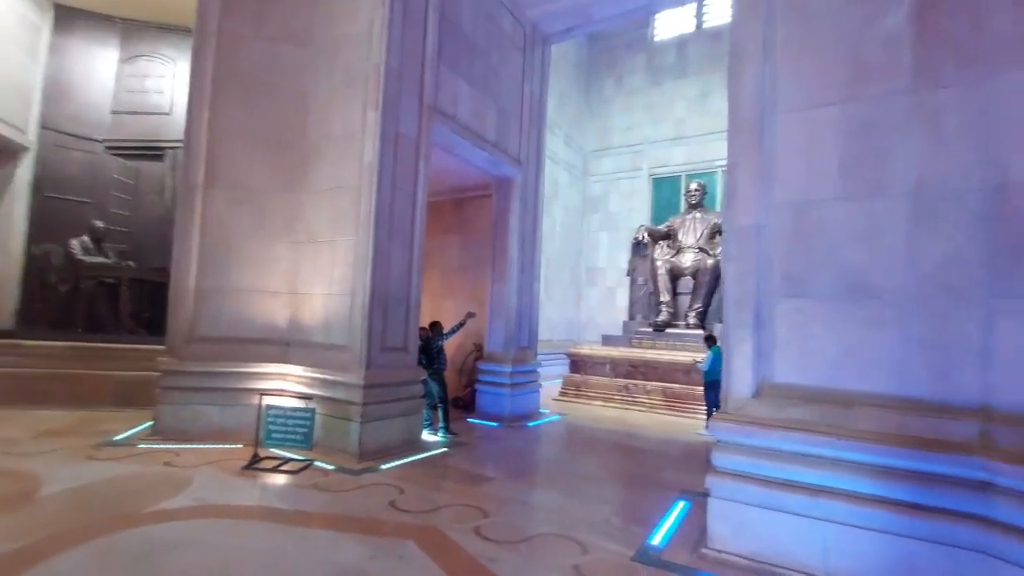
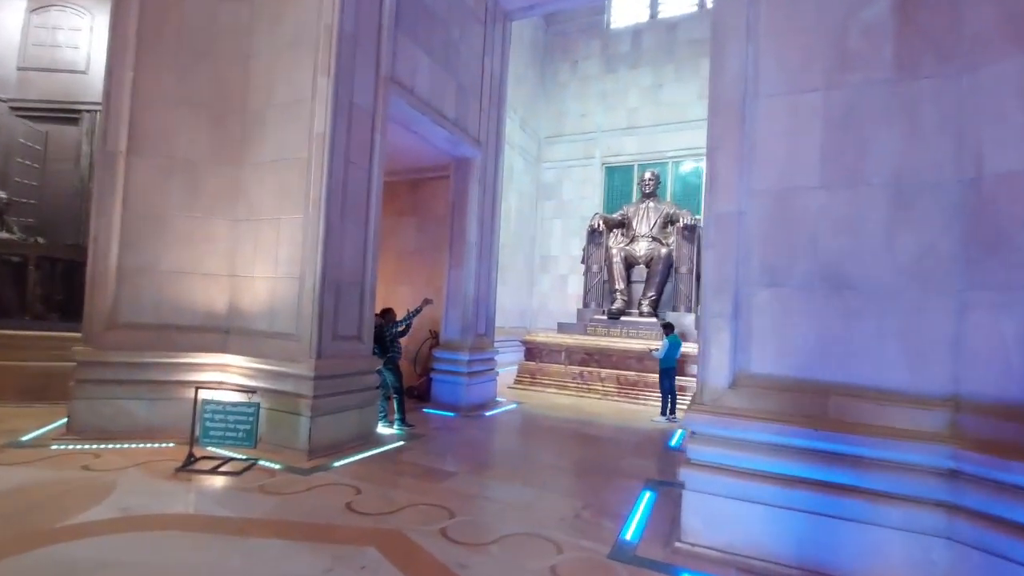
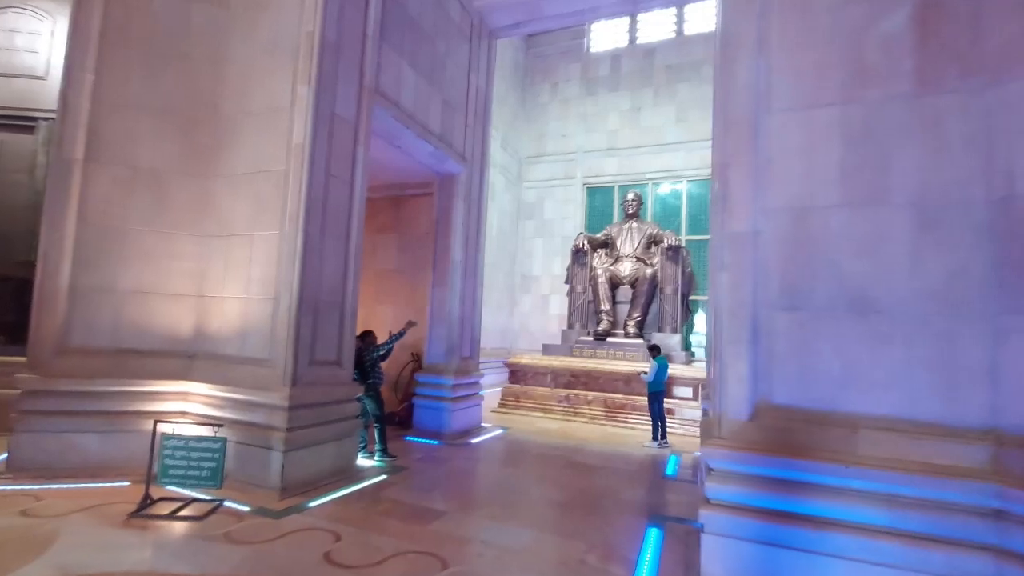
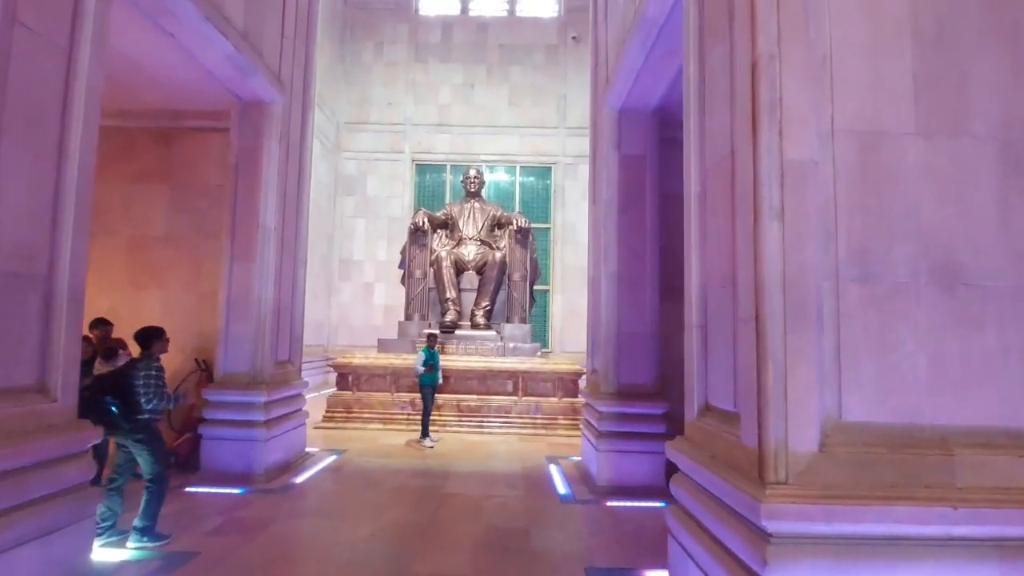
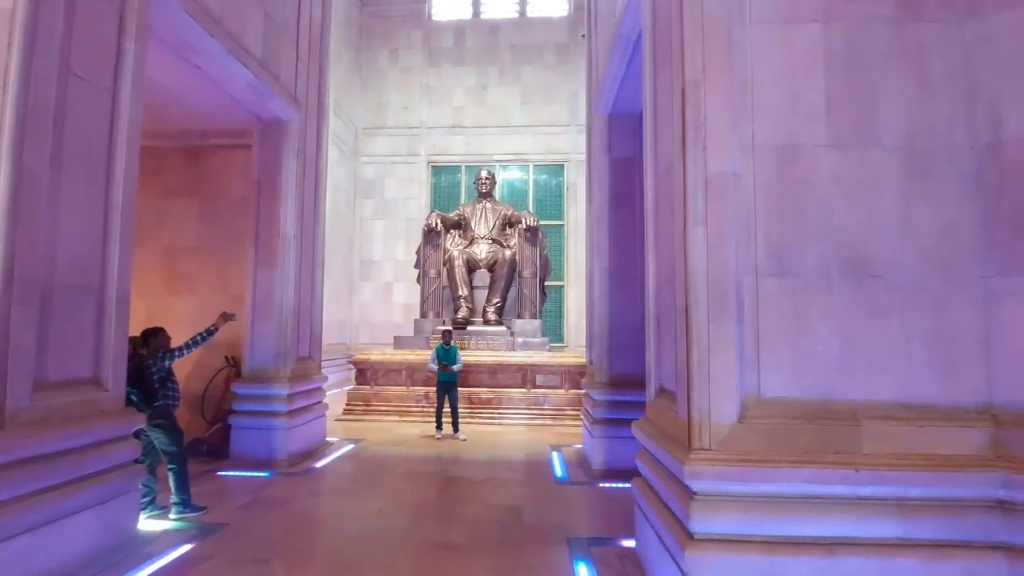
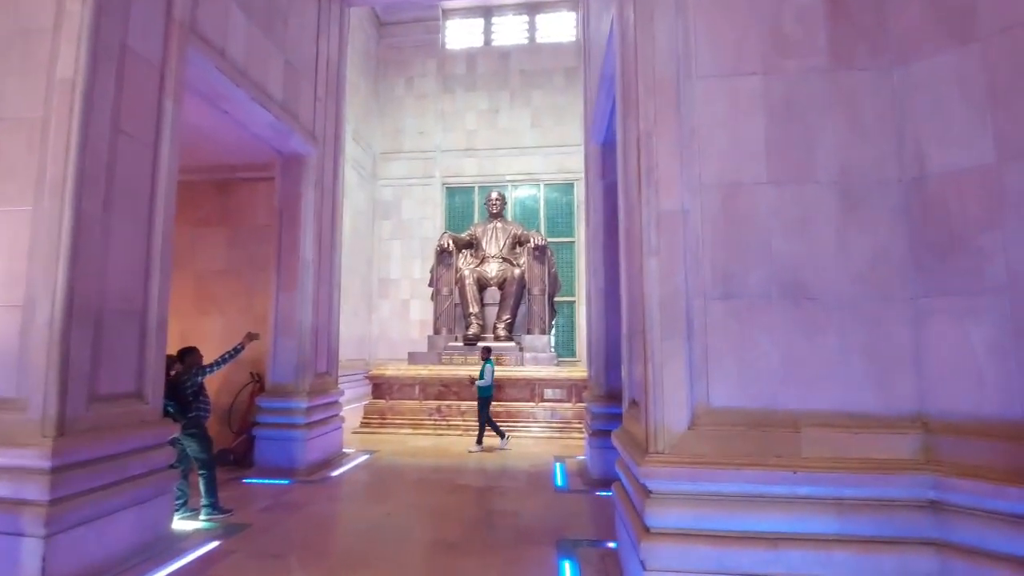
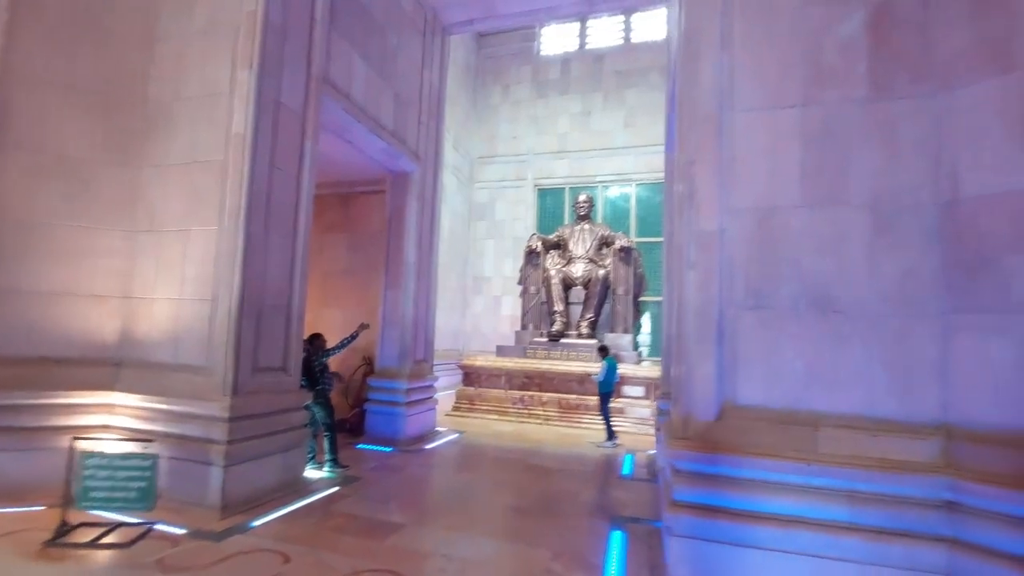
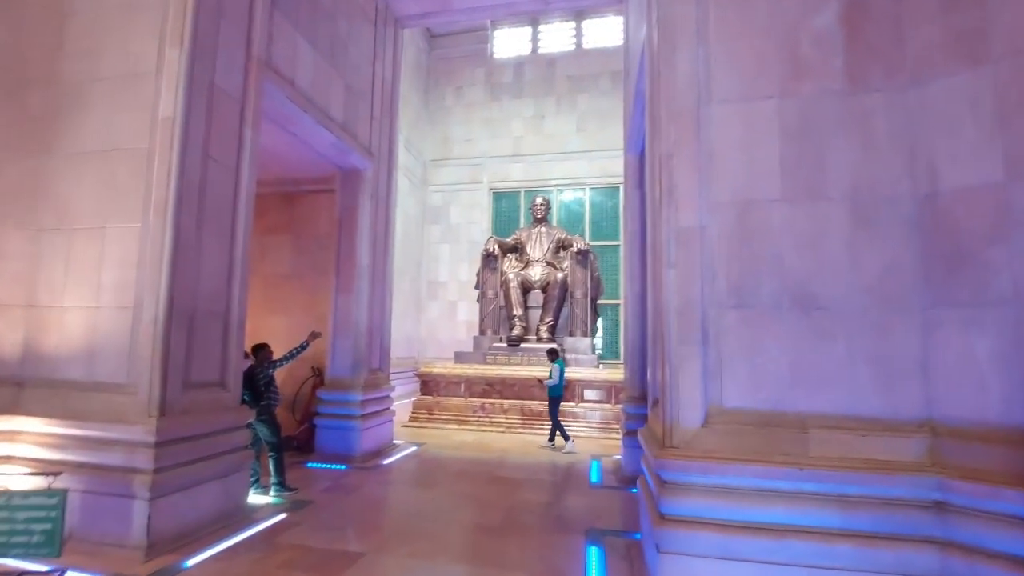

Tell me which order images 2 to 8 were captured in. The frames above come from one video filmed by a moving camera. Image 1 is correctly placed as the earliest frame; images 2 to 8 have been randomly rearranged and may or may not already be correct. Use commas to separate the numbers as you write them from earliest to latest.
2, 3, 7, 8, 6, 5, 4
